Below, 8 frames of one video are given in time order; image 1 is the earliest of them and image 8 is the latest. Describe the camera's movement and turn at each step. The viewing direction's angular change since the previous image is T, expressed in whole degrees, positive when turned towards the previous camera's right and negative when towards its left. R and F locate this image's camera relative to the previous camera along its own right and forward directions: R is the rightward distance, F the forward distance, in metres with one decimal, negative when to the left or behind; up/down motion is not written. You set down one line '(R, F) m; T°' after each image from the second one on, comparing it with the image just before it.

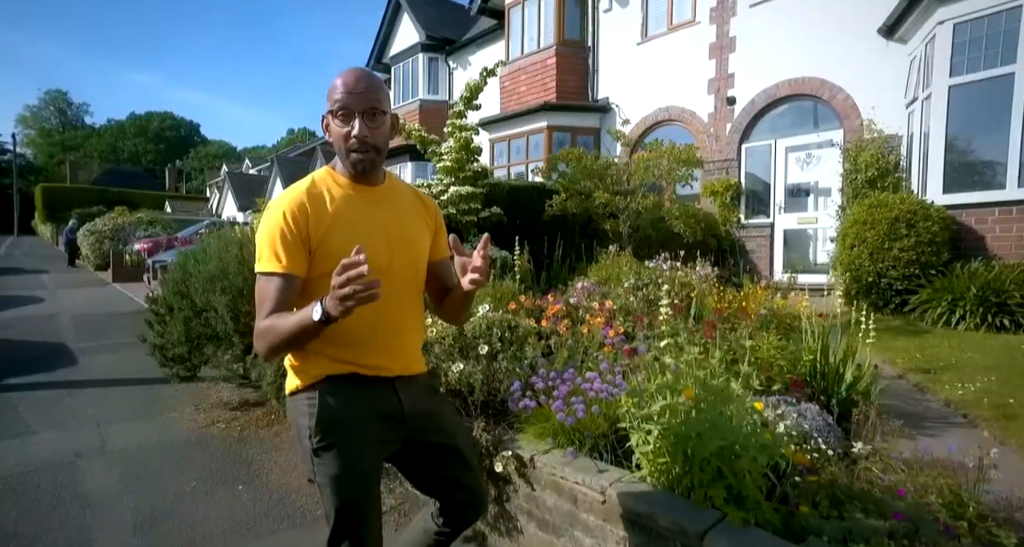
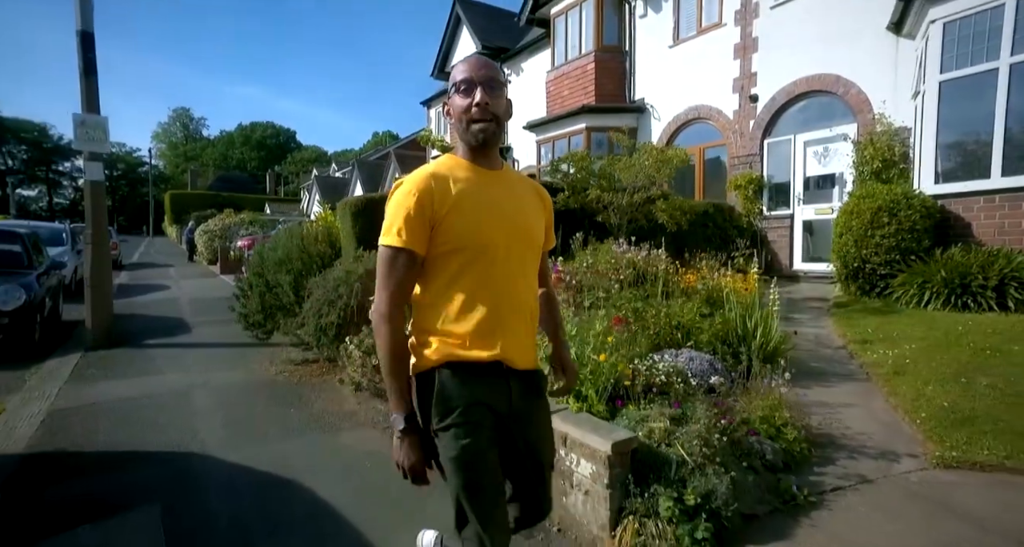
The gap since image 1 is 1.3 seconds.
(+1.1, -1.3) m; -8°
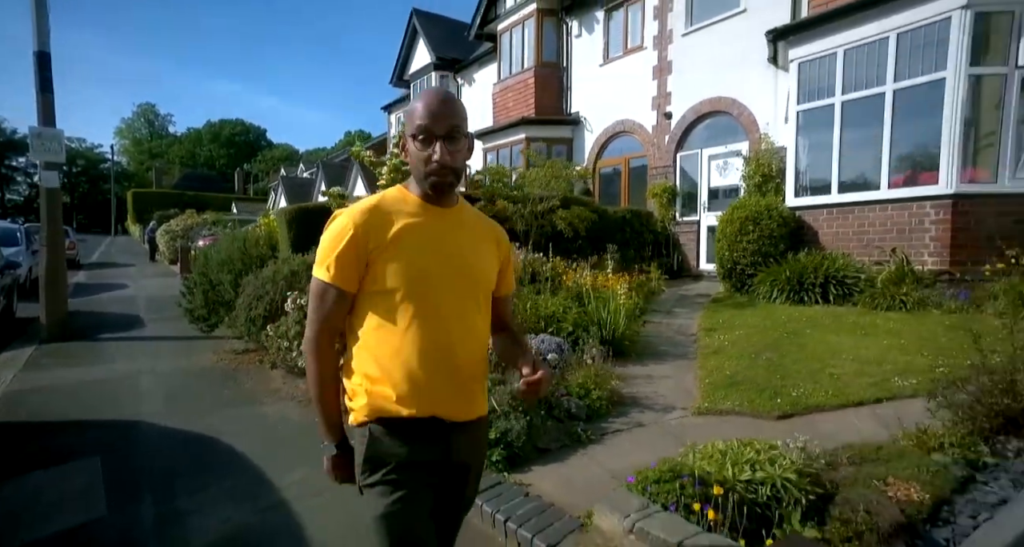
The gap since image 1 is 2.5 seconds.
(+1.0, -1.3) m; +3°
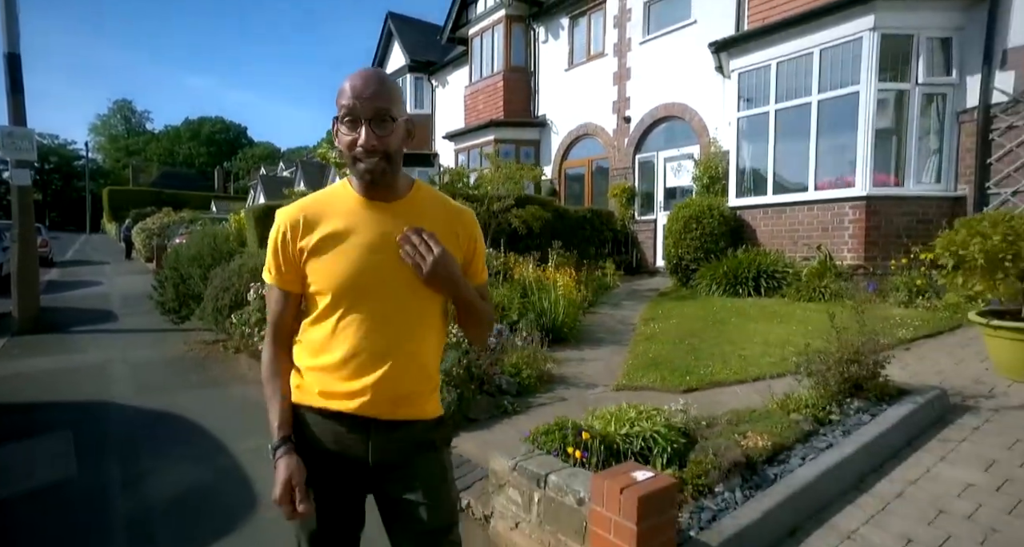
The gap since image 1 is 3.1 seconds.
(+0.5, -0.6) m; +2°
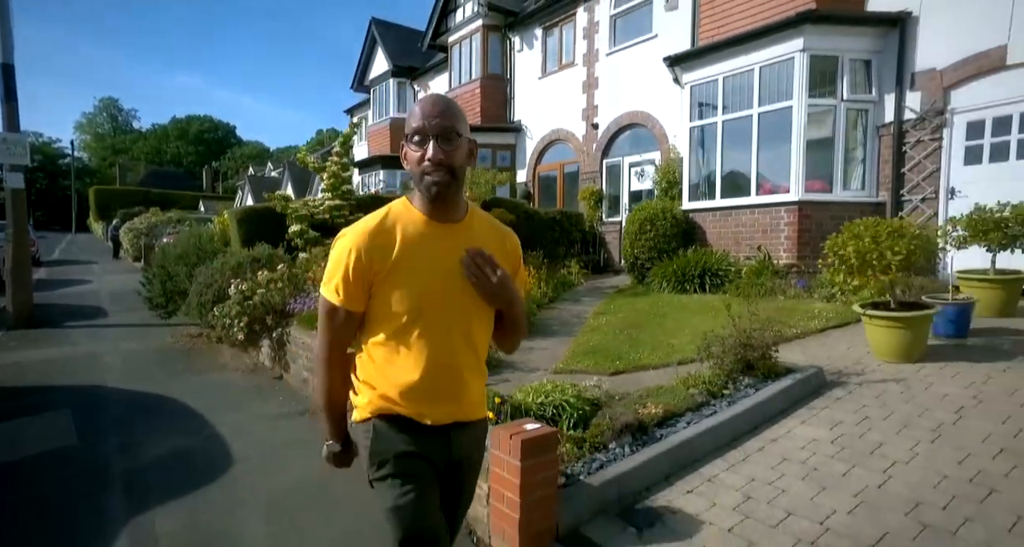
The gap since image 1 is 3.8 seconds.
(+0.5, -0.8) m; +1°
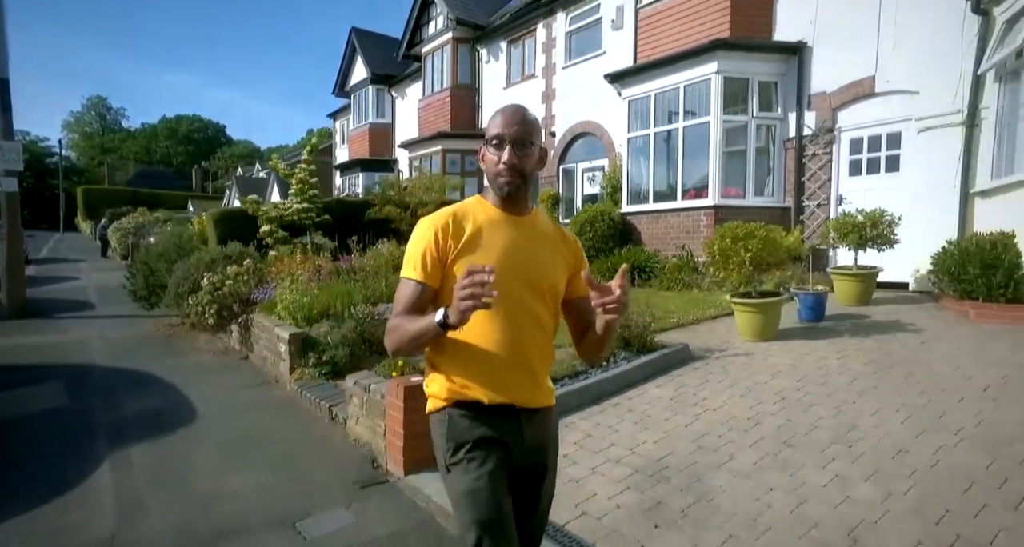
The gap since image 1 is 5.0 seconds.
(+0.8, -1.2) m; +1°
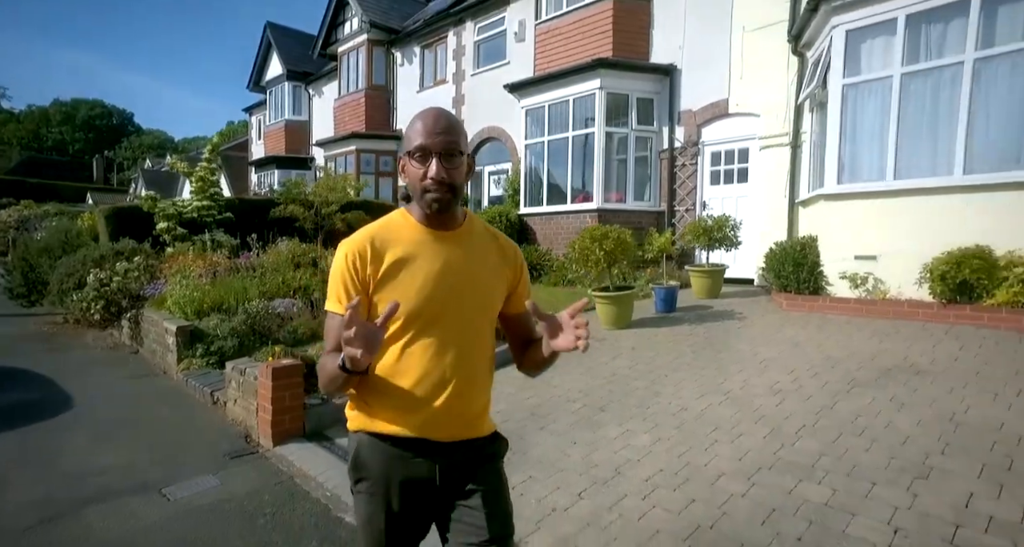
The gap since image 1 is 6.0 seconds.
(+0.6, -0.8) m; +7°
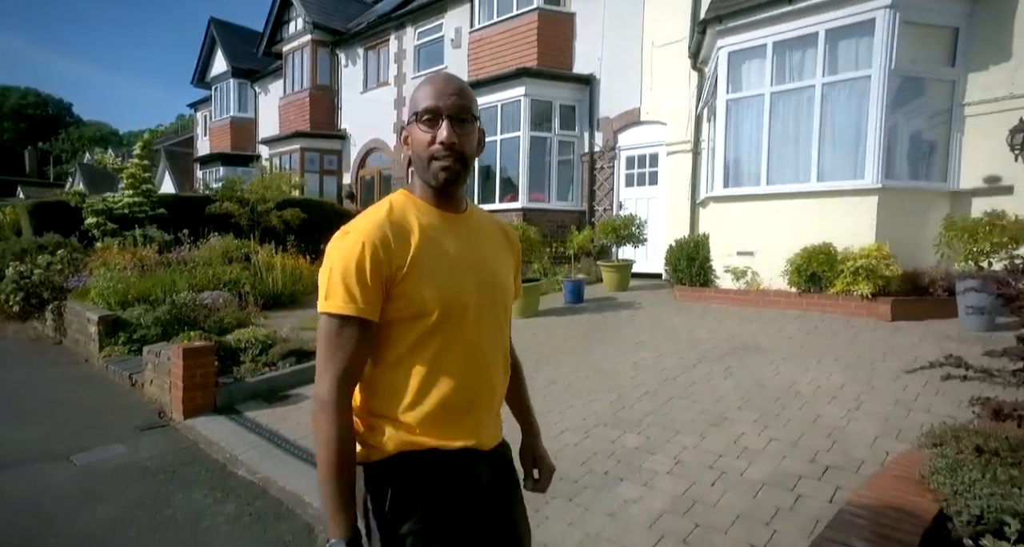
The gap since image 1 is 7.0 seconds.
(+0.6, -0.6) m; +4°
